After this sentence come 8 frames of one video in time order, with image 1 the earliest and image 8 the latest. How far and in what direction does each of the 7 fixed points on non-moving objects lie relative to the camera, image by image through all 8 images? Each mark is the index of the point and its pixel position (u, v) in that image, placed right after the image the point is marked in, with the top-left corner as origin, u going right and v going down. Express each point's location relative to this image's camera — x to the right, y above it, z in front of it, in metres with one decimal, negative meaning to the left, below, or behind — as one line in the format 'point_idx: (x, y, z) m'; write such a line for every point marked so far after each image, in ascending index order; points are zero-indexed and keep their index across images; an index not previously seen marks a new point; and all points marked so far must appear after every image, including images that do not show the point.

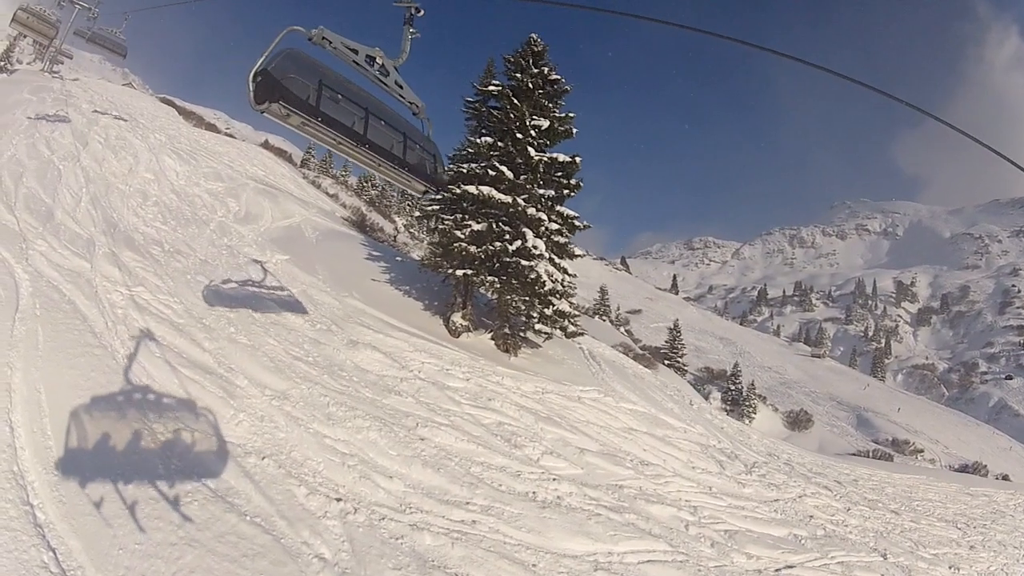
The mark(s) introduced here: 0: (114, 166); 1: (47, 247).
0: (-13.6, +4.3, +19.6) m
1: (-10.9, +1.0, +13.1) m
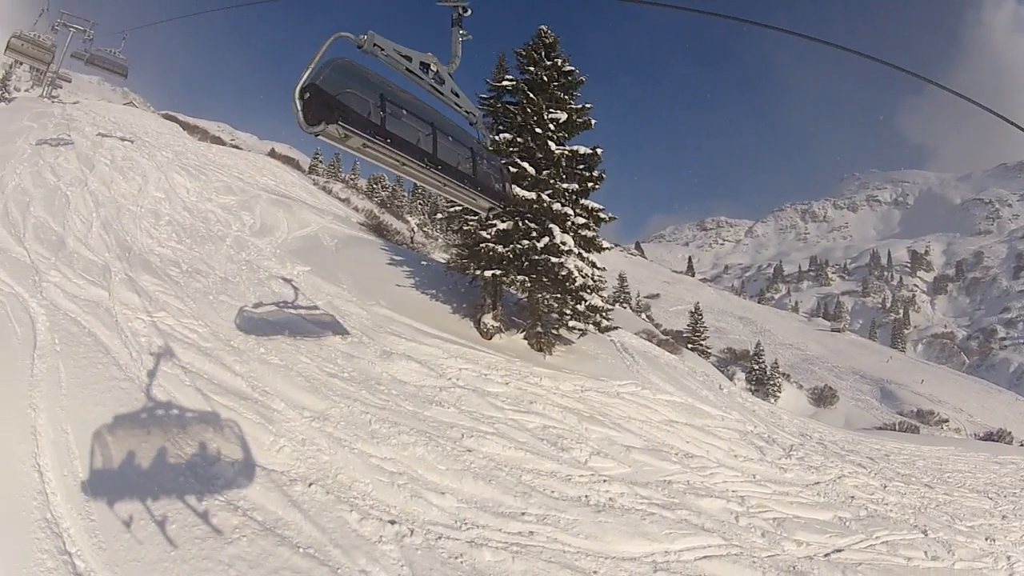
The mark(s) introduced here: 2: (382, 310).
0: (-13.0, +3.4, +19.1) m
1: (-10.0, +0.3, +12.5) m
2: (-3.3, -0.7, +14.6) m
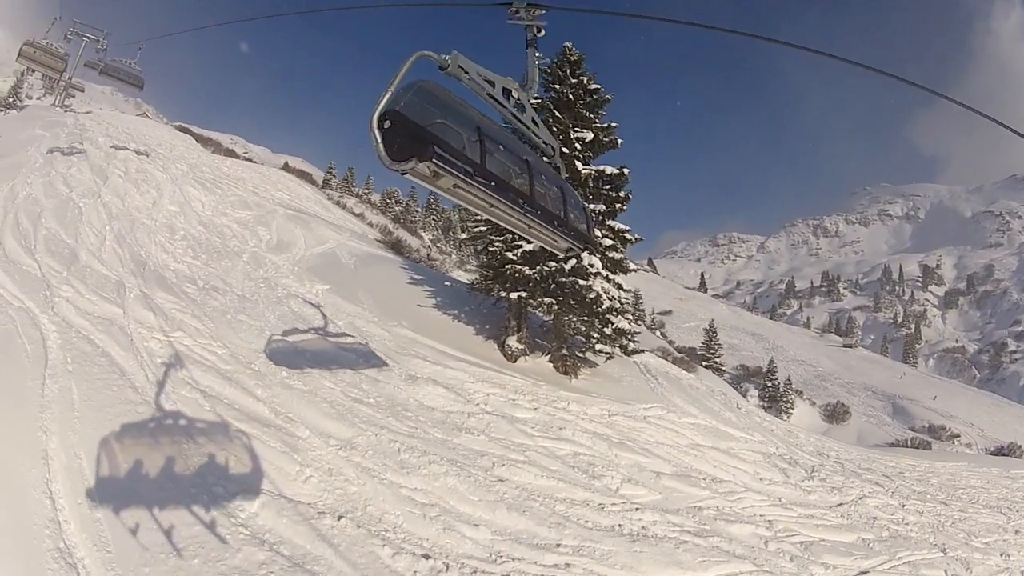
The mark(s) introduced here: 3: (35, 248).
0: (-12.3, +2.9, +18.7) m
1: (-9.4, -0.1, +12.1) m
2: (-2.7, -1.1, +14.1) m
3: (-11.7, +1.0, +13.8) m
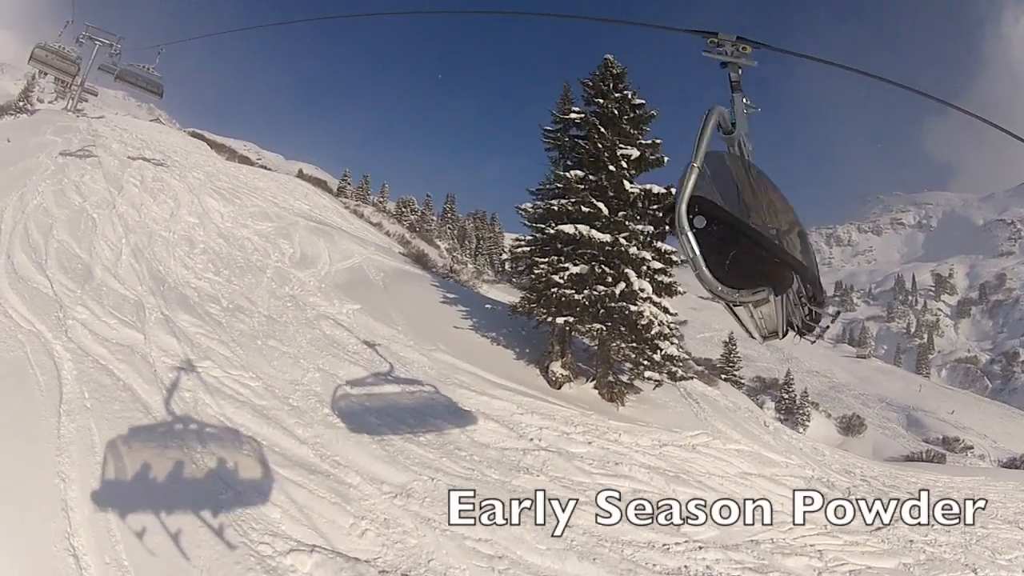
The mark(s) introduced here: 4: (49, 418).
0: (-11.2, +2.4, +17.7) m
1: (-8.3, -0.5, +11.1) m
2: (-1.6, -1.6, +13.1) m
3: (-10.5, +0.6, +12.8) m
4: (-6.3, -1.8, +7.7) m
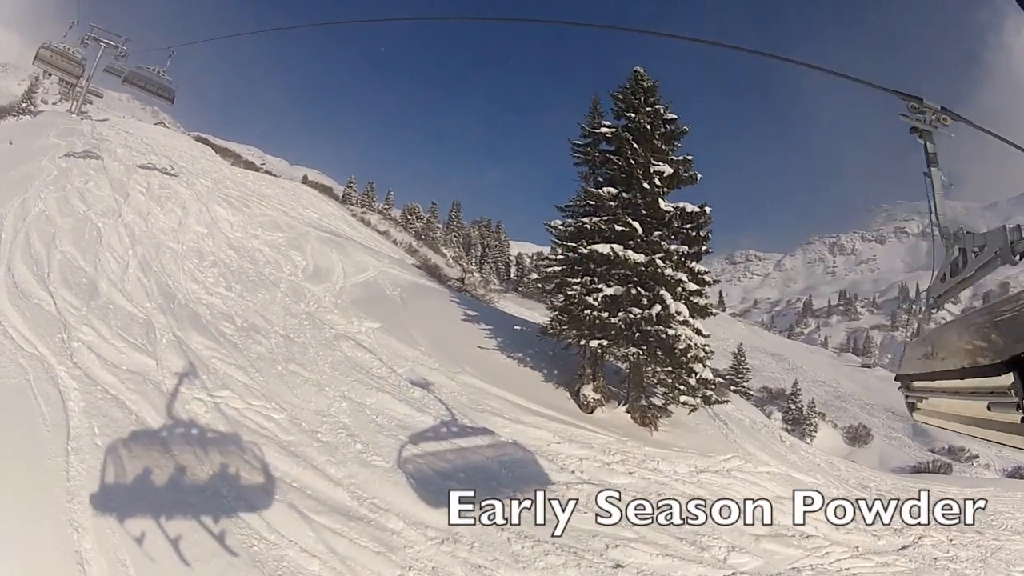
0: (-10.5, +2.0, +16.9) m
1: (-7.6, -0.9, +10.3) m
2: (-0.9, -2.0, +12.3) m
3: (-9.8, +0.2, +12.0) m
4: (-5.5, -2.1, +6.9) m
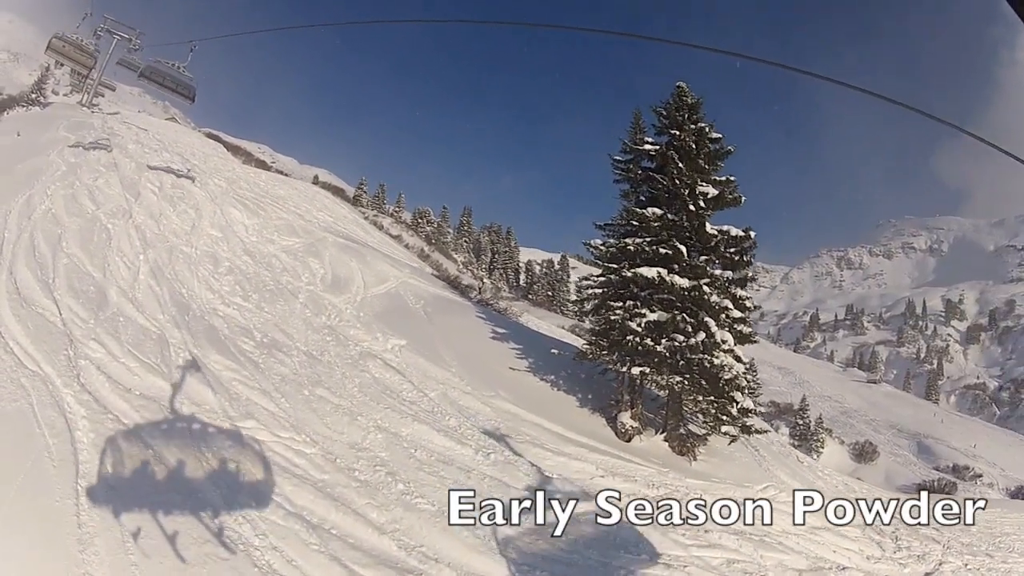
0: (-9.7, +1.8, +16.0) m
1: (-6.8, -1.1, +9.4) m
2: (-0.1, -2.4, +11.6) m
3: (-9.0, 0.0, +11.2) m
4: (-4.7, -2.4, +6.1) m
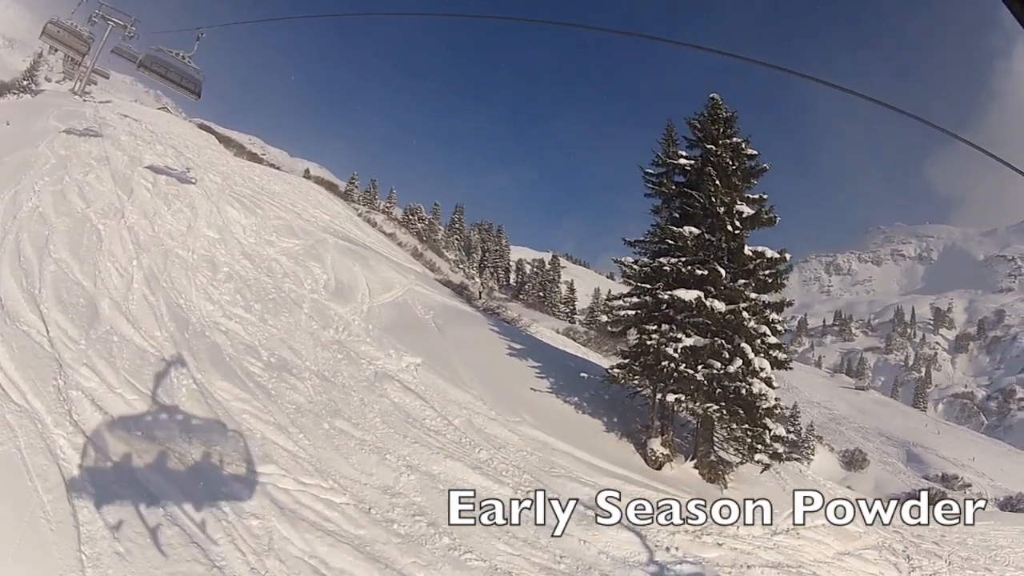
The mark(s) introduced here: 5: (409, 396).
0: (-9.2, +1.7, +14.9) m
1: (-6.1, -1.4, +8.4) m
2: (+0.4, -2.8, +10.7) m
3: (-8.4, -0.2, +10.1) m
4: (-4.1, -2.6, +5.1) m
5: (-1.9, -2.0, +10.4) m
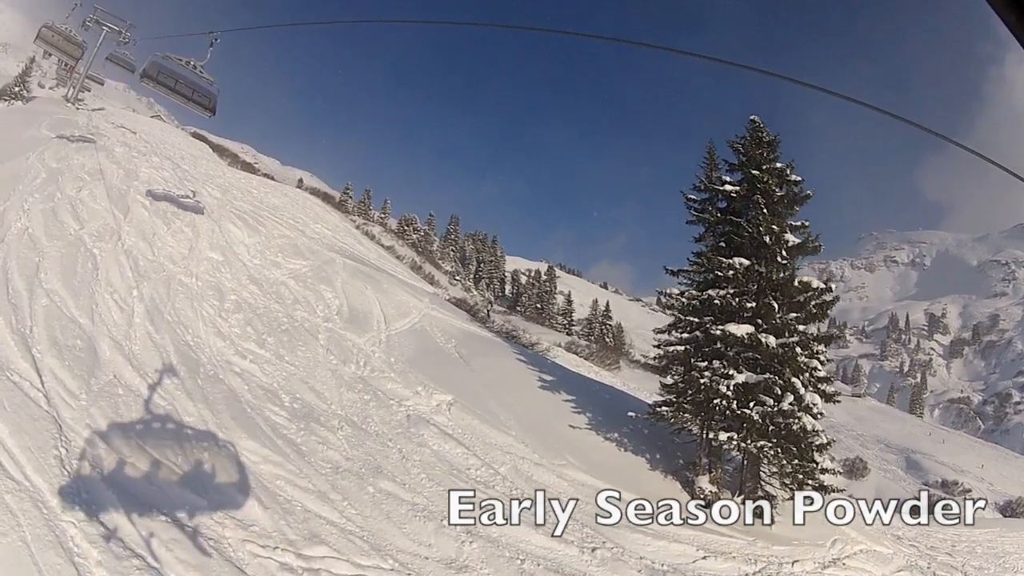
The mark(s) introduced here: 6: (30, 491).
0: (-8.5, +0.9, +13.9) m
1: (-5.3, -2.0, +7.4) m
2: (+1.2, -3.3, +9.8) m
3: (-7.6, -0.8, +9.1) m
4: (-3.1, -3.2, +4.1) m
5: (-1.1, -2.6, +9.5) m
6: (-5.4, -2.1, +6.4) m
